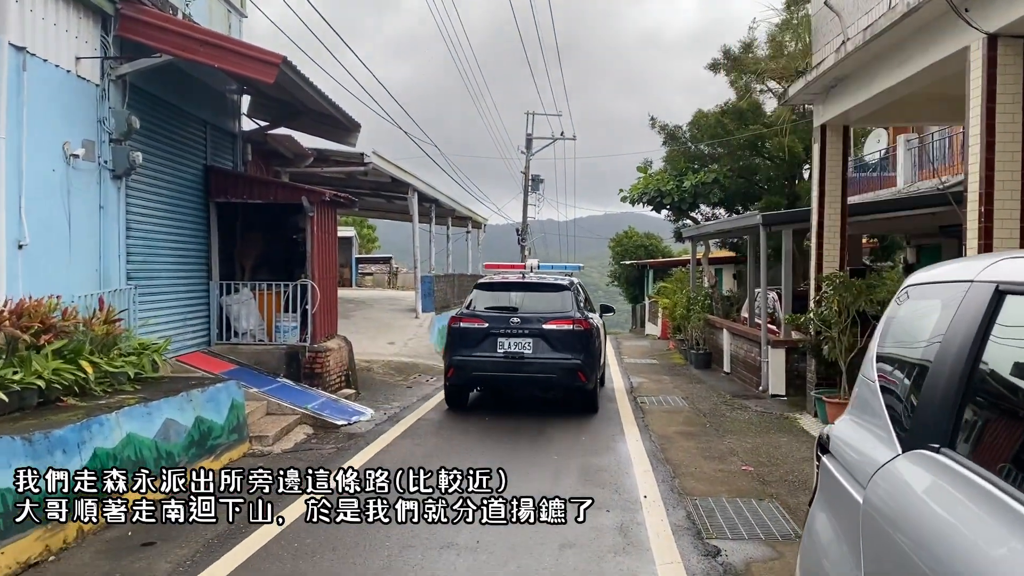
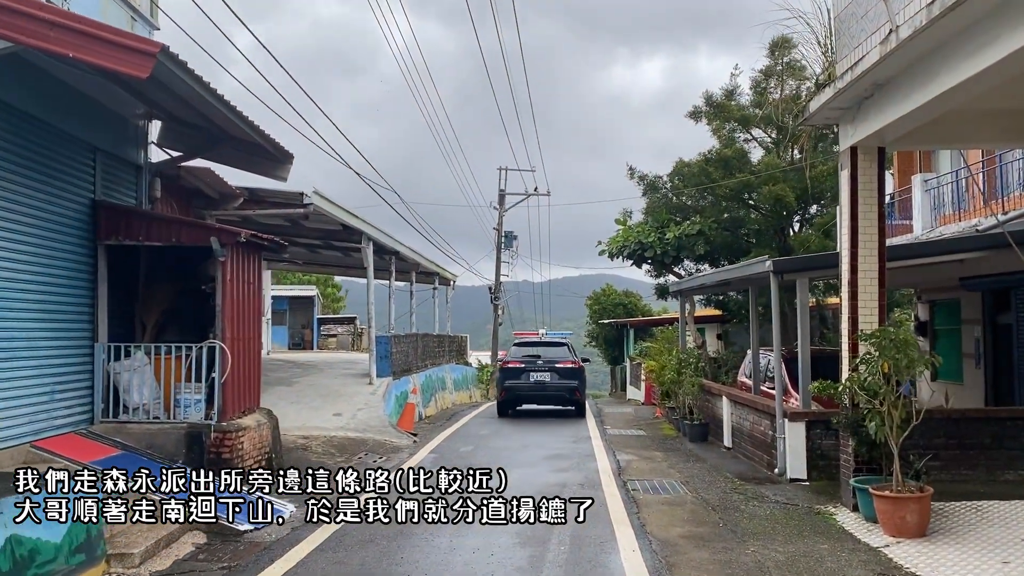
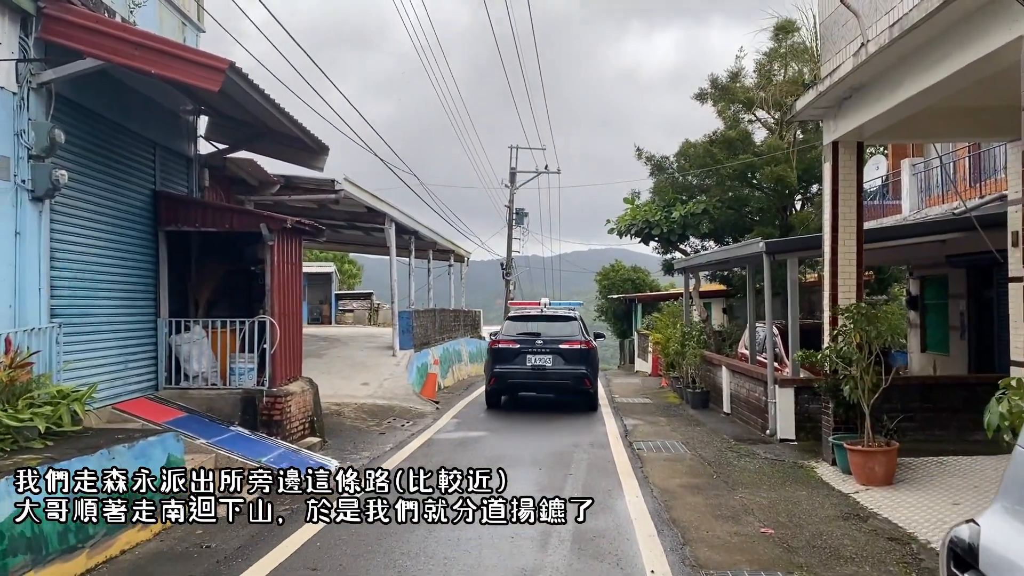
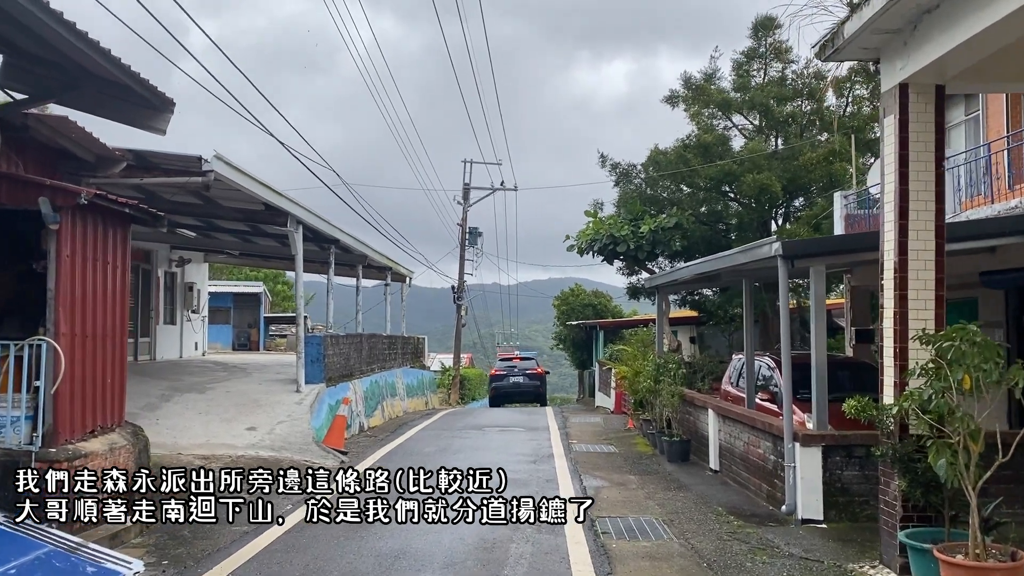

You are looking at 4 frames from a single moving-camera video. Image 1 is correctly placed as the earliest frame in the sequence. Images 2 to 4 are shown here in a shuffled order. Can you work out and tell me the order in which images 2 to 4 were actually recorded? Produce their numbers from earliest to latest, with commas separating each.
3, 2, 4
